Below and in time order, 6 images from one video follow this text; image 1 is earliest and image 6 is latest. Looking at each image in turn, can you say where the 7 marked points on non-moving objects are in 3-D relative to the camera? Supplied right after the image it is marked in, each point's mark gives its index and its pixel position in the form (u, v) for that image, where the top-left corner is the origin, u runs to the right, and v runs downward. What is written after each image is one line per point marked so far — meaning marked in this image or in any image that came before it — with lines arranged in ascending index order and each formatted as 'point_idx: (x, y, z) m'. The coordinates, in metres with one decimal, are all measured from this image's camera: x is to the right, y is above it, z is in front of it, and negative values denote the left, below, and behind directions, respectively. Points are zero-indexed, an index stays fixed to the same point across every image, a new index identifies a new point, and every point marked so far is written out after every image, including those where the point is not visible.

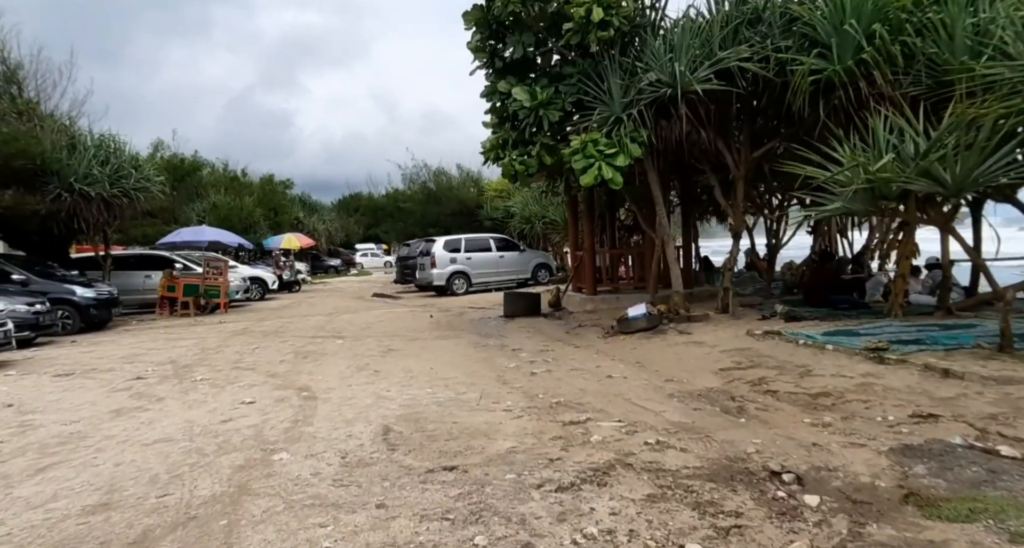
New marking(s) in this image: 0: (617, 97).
0: (+1.7, +2.8, +8.9) m
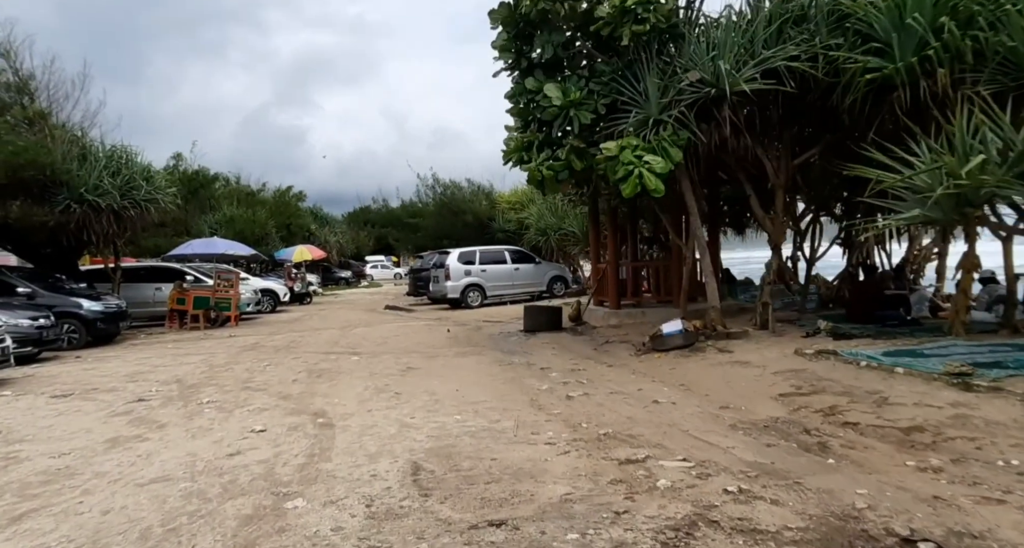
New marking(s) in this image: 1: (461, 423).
0: (+2.1, +2.6, +8.3) m
1: (-0.5, -1.5, +5.8) m
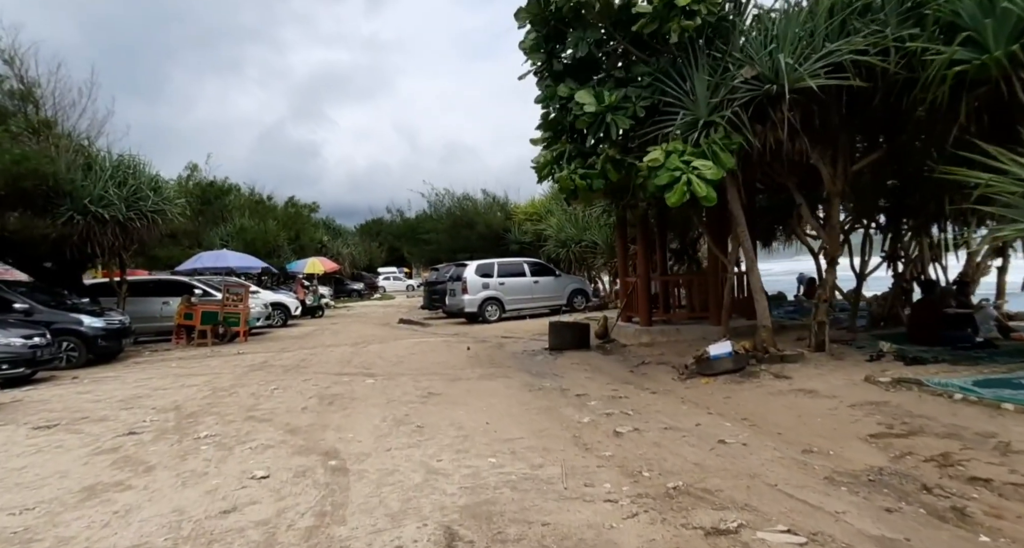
0: (+2.5, +2.4, +7.5) m
1: (-0.1, -1.7, +4.9) m
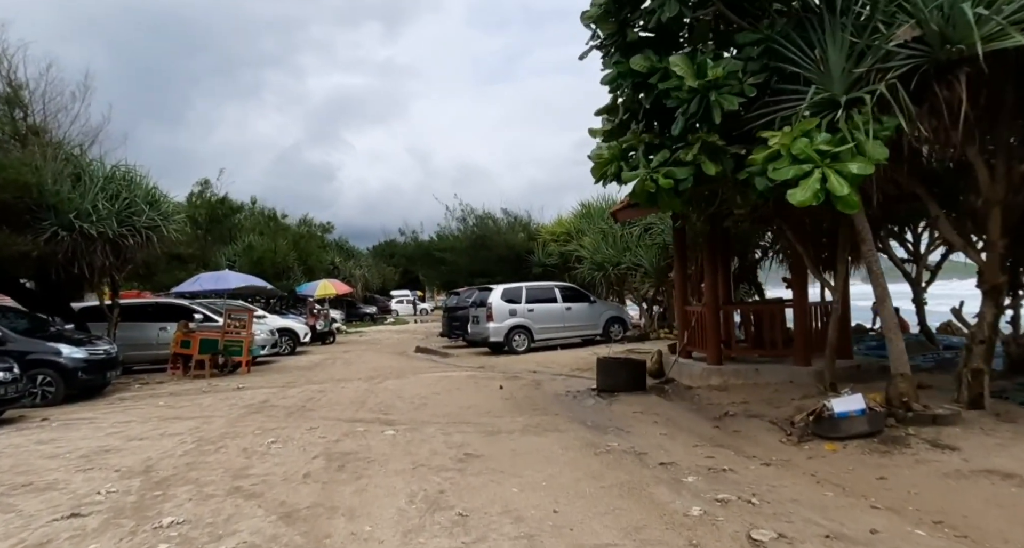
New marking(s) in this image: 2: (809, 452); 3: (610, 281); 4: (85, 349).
0: (+3.2, +2.0, +5.7) m
1: (+0.5, -1.9, +3.0) m
2: (+3.4, -2.0, +6.5) m
3: (+3.5, -0.2, +20.0) m
4: (-7.7, -1.4, +10.3) m
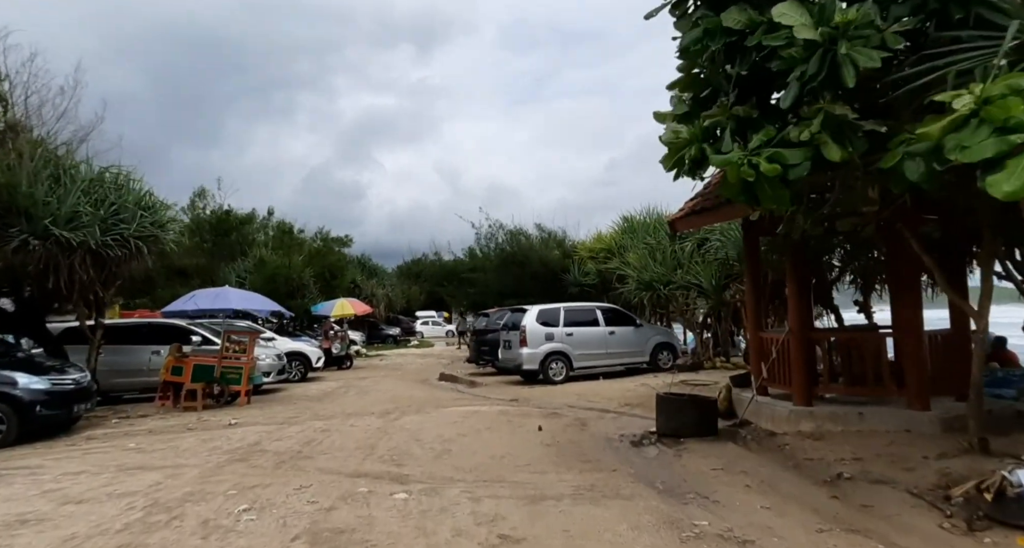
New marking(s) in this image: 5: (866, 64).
0: (+3.7, +1.9, +3.8) m
1: (+0.8, -1.9, +1.1) m
2: (+3.8, -2.2, +4.5) m
3: (+4.5, -0.9, +18.0) m
4: (-7.1, -1.6, +8.8) m
5: (+2.7, +1.6, +4.1) m
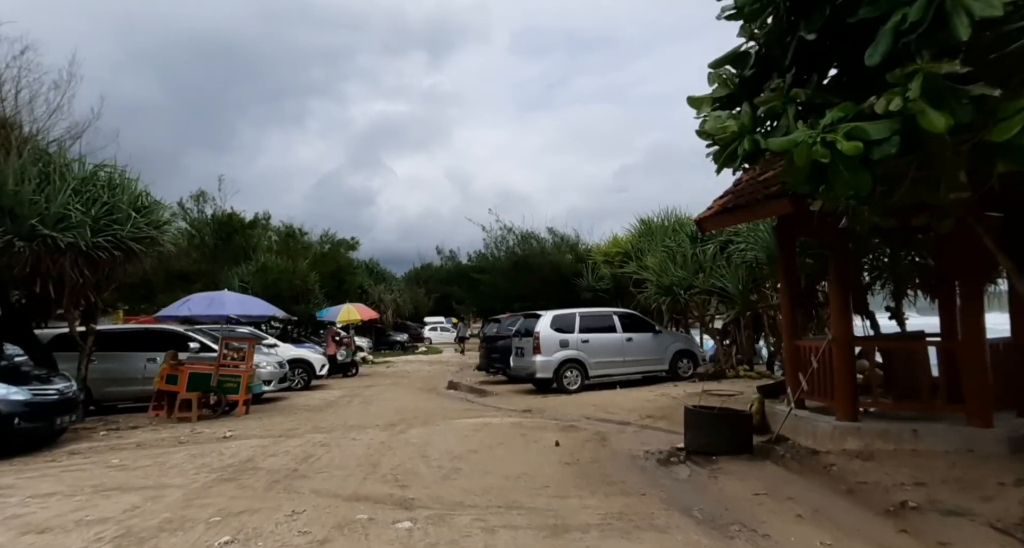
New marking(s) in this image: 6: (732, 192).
0: (+3.8, +1.9, +3.0) m
1: (+0.9, -1.8, +0.4) m
2: (+4.0, -2.1, +3.7) m
3: (+4.9, -1.0, +17.2) m
4: (-6.9, -1.6, +8.2) m
5: (+2.8, +1.6, +3.4) m
6: (+3.8, +1.4, +9.9) m
